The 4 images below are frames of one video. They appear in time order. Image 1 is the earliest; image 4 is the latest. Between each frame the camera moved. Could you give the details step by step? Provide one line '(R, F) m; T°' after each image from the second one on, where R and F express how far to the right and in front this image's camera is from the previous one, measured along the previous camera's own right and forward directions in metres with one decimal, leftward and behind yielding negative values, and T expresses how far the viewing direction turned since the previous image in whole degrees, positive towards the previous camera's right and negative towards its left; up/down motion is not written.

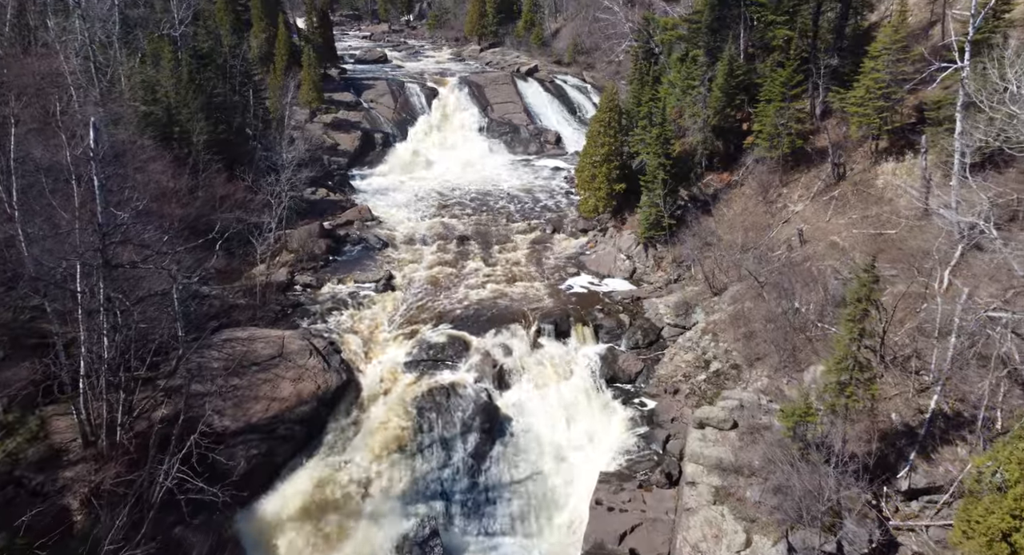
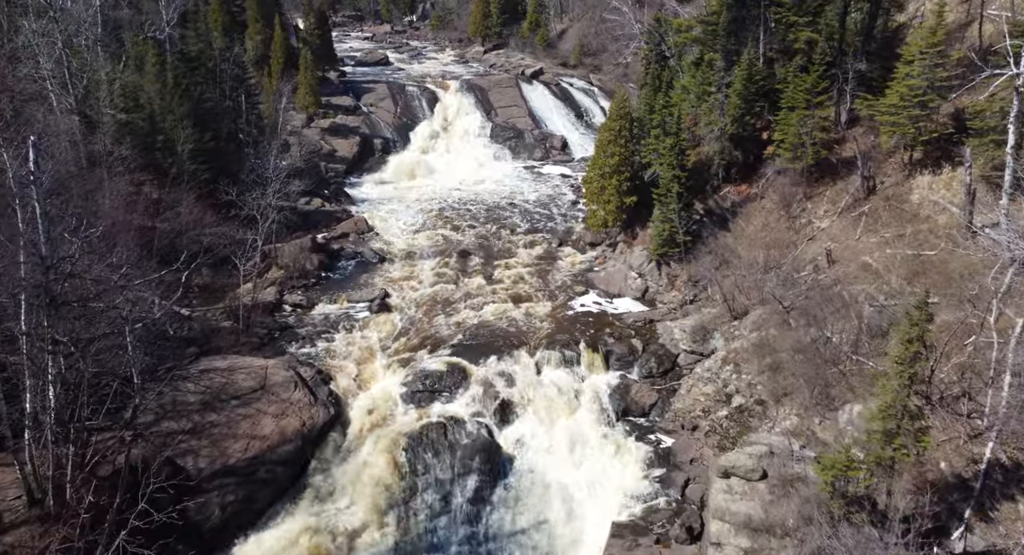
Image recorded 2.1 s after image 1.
(0.0, +2.0) m; 0°
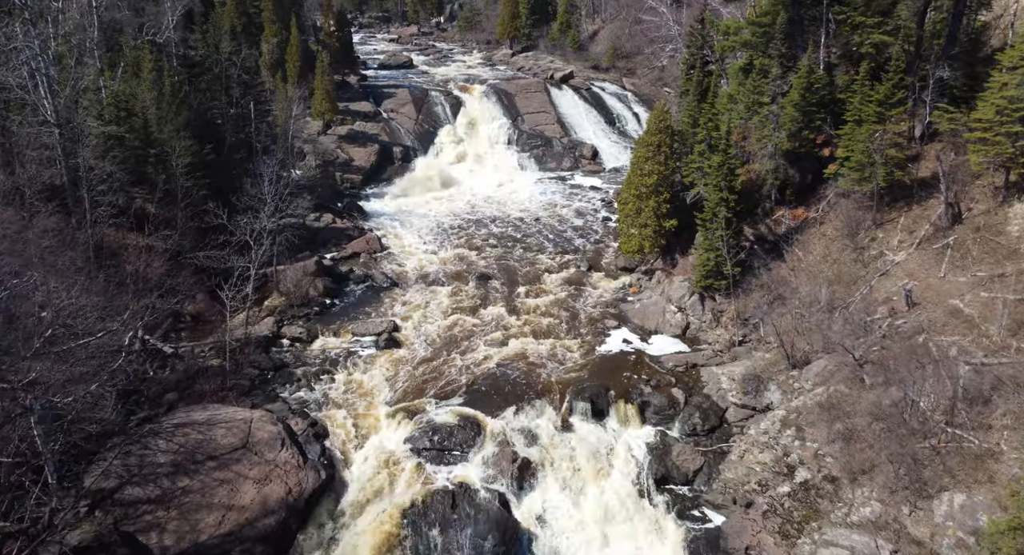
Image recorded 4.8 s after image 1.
(+0.1, +3.3) m; -2°
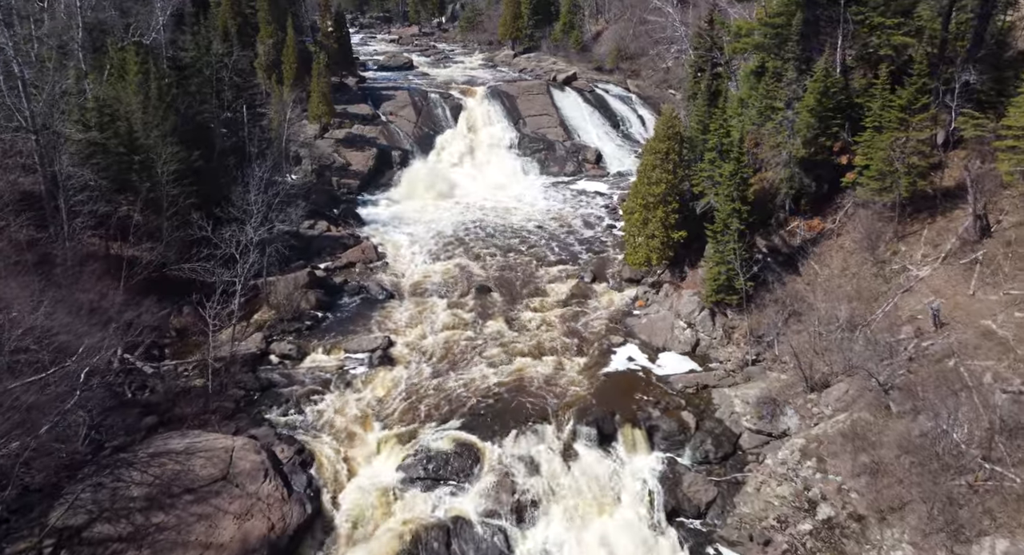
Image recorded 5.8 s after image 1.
(+0.1, +1.3) m; 0°
